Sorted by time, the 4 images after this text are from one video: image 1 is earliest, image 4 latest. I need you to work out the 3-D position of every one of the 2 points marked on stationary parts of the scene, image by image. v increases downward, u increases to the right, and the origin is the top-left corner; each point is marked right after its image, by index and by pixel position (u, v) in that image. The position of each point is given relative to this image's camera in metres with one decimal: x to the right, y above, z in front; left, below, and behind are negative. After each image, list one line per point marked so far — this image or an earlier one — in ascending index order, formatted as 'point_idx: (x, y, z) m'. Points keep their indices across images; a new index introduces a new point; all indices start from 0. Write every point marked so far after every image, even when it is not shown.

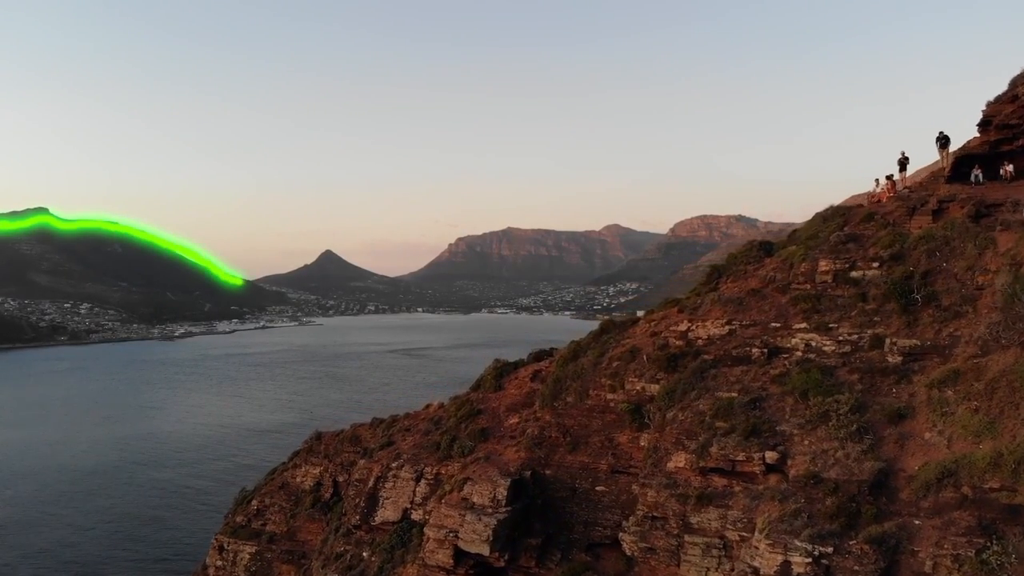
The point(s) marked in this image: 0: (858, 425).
0: (+7.3, -2.9, +12.8) m
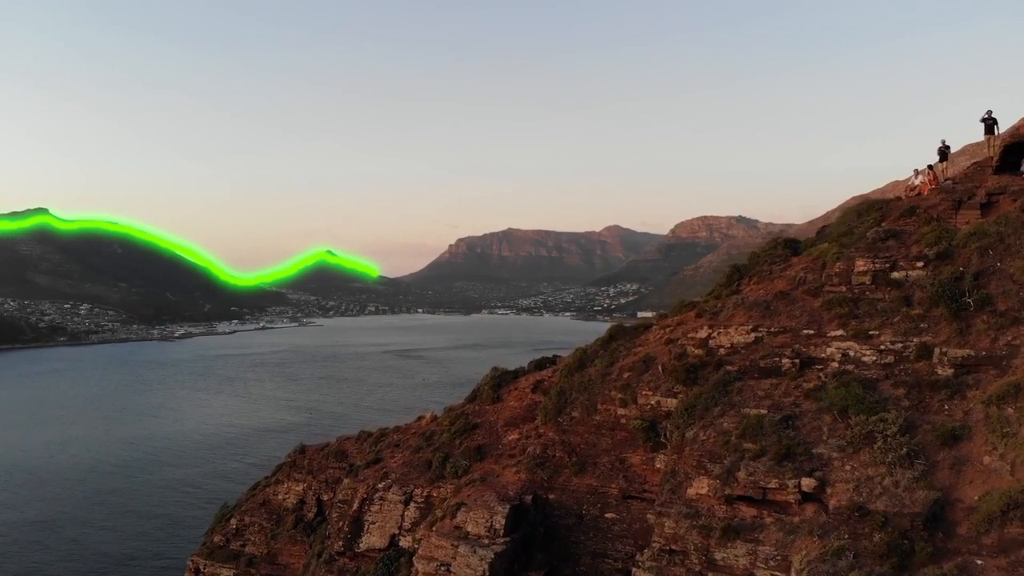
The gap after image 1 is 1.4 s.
0: (+7.3, -3.0, +11.1) m
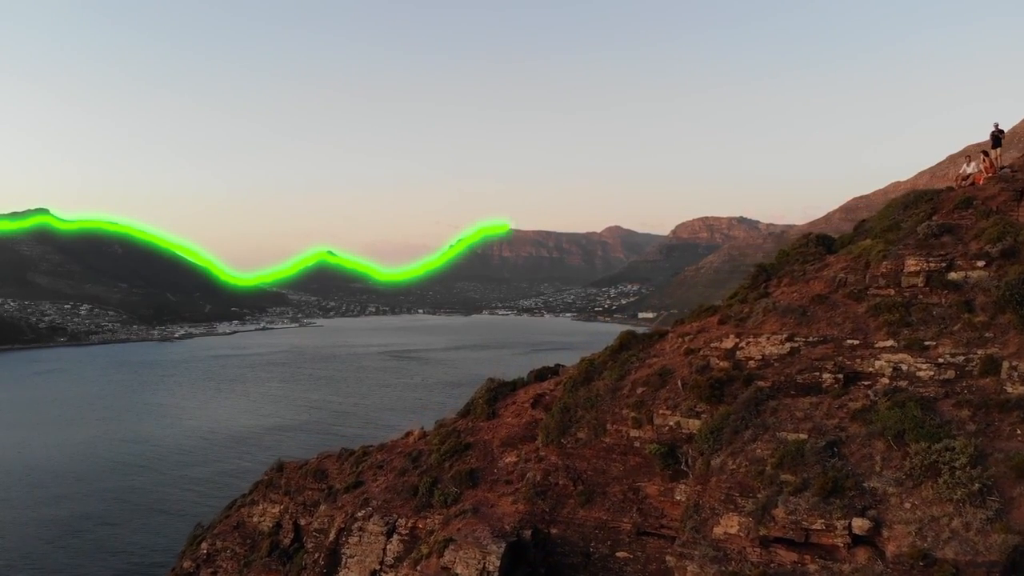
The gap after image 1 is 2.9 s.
0: (+7.3, -3.0, +9.3) m
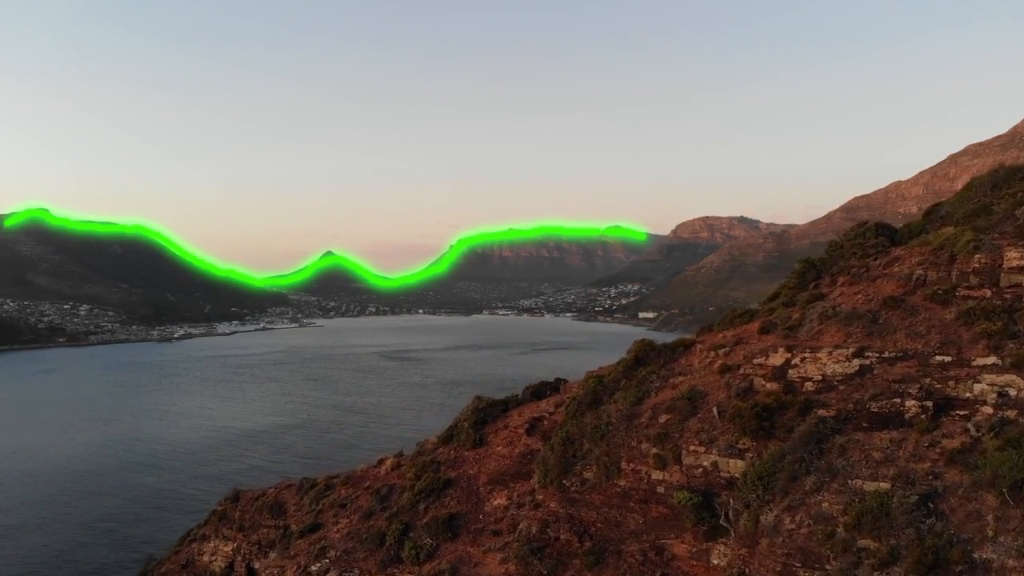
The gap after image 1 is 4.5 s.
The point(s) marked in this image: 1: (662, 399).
0: (+7.1, -3.0, +6.6) m
1: (+2.7, -2.0, +10.8) m
